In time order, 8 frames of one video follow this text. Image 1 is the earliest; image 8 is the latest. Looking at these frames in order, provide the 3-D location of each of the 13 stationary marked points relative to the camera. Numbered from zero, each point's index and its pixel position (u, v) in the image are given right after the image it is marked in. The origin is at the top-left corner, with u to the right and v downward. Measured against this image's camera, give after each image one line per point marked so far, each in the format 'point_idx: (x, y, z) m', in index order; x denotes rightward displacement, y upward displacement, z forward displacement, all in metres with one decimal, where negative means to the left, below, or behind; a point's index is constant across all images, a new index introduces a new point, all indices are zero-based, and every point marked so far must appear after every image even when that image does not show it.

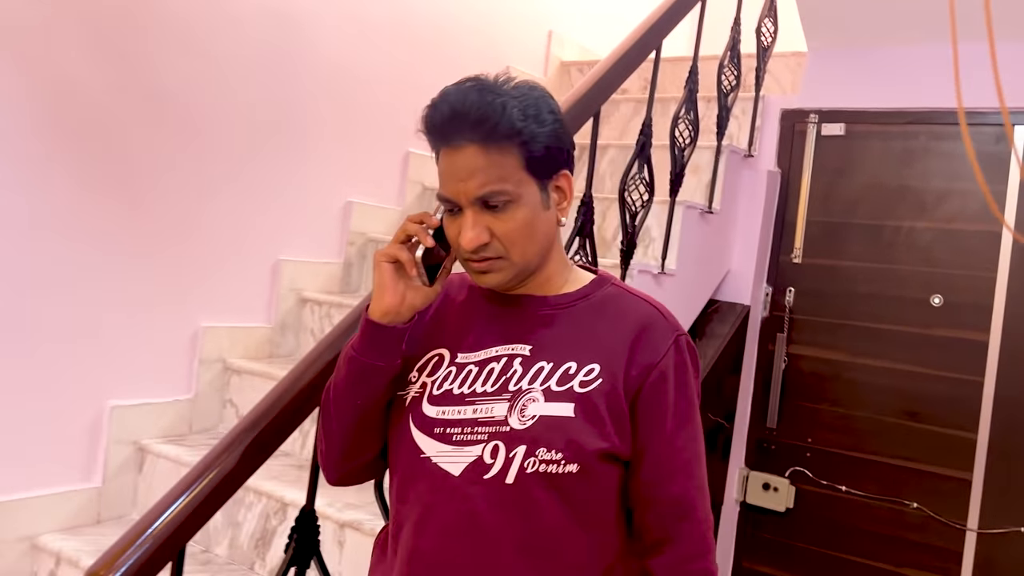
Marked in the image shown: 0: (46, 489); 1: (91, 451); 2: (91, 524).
0: (-0.9, -0.4, +1.6) m
1: (-0.8, -0.3, +1.7) m
2: (-0.8, -0.5, +1.7) m
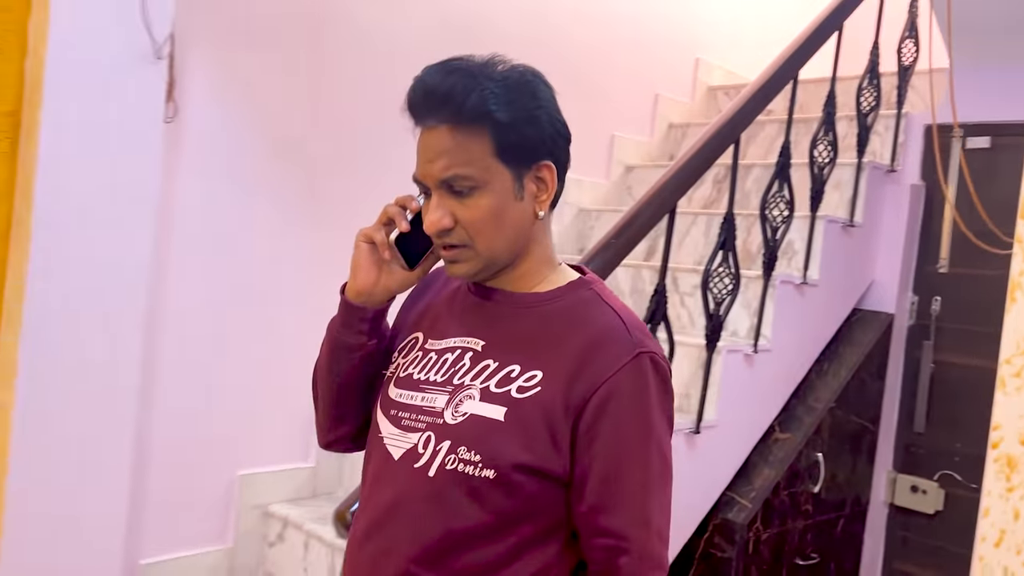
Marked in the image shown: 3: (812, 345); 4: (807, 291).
0: (-0.6, -0.4, +1.9) m
1: (-0.5, -0.3, +2.0) m
2: (-0.5, -0.5, +2.0) m
3: (+0.7, -0.1, +2.0) m
4: (+0.7, 0.0, +2.0) m
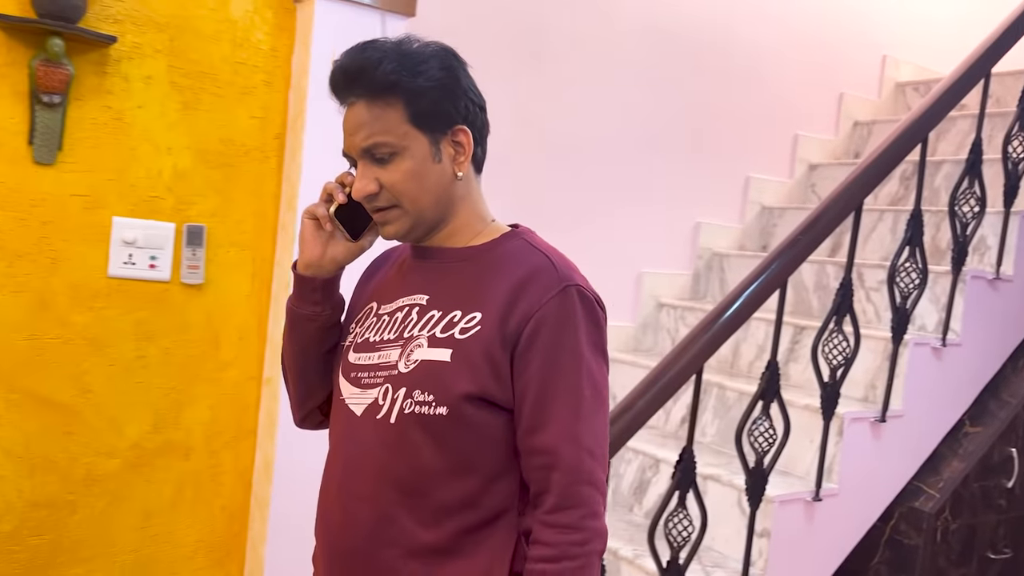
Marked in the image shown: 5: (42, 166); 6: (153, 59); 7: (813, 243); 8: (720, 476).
0: (-0.1, -0.4, +2.2) m
1: (0.0, -0.3, +2.2) m
2: (0.0, -0.5, +2.2) m
3: (+1.2, -0.1, +2.0) m
4: (+1.1, 0.0, +2.0) m
5: (-0.9, +0.2, +1.6) m
6: (-0.7, +0.4, +1.7) m
7: (+0.6, +0.1, +1.6) m
8: (+0.4, -0.4, +1.8) m
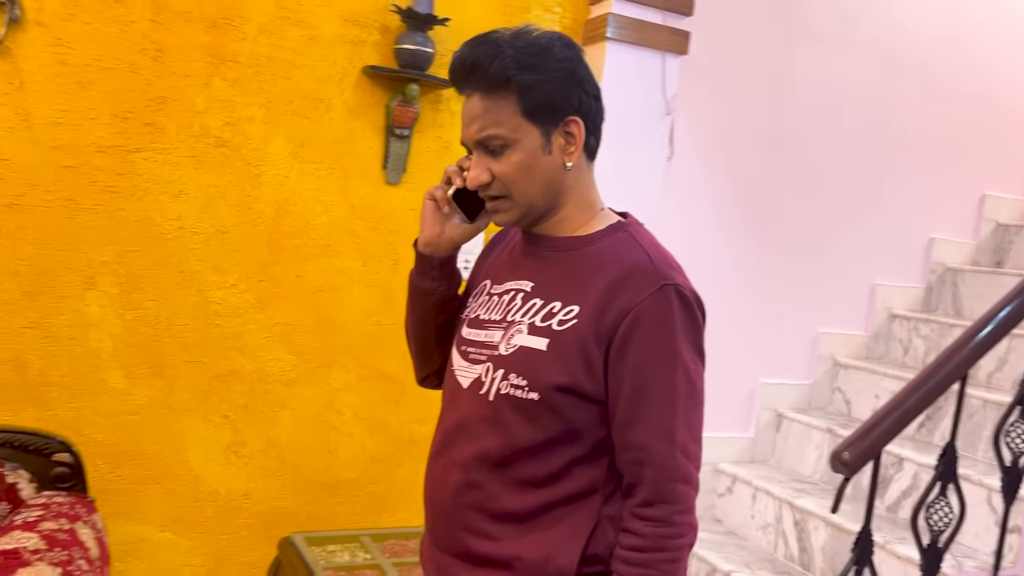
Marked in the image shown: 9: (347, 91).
0: (+0.6, -0.4, +2.4) m
1: (+0.7, -0.3, +2.5) m
2: (+0.7, -0.5, +2.5) m
3: (+1.8, -0.2, +2.0) m
4: (+1.8, 0.0, +2.0) m
5: (-0.3, +0.2, +2.0) m
6: (-0.1, +0.4, +2.0) m
7: (+1.1, +0.1, +1.7) m
8: (+1.0, -0.4, +2.0) m
9: (-0.4, +0.4, +1.9) m
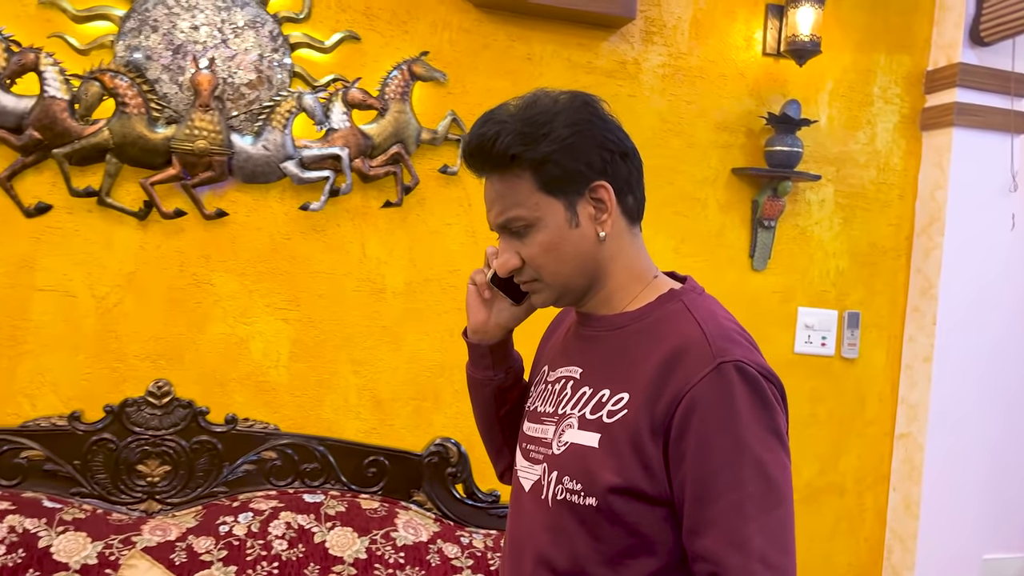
0: (+1.5, -0.6, +2.4) m
1: (+1.6, -0.5, +2.5) m
2: (+1.6, -0.7, +2.5) m
3: (+2.7, -0.3, +1.9) m
4: (+2.6, -0.2, +1.9) m
5: (+0.6, 0.0, +2.2) m
6: (+0.8, +0.3, +2.2) m
7: (+2.0, -0.1, +1.7) m
8: (+1.9, -0.6, +1.9) m
9: (+0.5, +0.2, +2.1) m
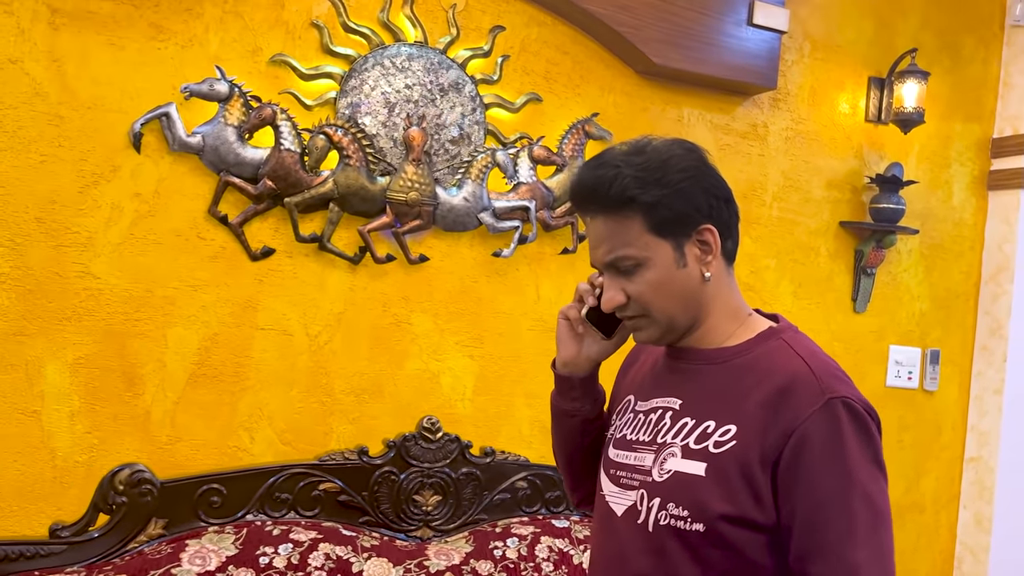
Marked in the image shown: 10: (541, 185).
0: (+1.8, -0.7, +2.8) m
1: (+1.9, -0.7, +2.8) m
2: (+1.9, -0.8, +2.8) m
3: (+3.0, -0.4, +2.4) m
4: (+3.0, -0.3, +2.4) m
5: (+1.0, -0.1, +2.4) m
6: (+1.2, +0.1, +2.5) m
7: (+2.4, -0.2, +2.1) m
8: (+2.3, -0.7, +2.3) m
9: (+0.9, +0.1, +2.4) m
10: (+0.1, +0.2, +2.0) m
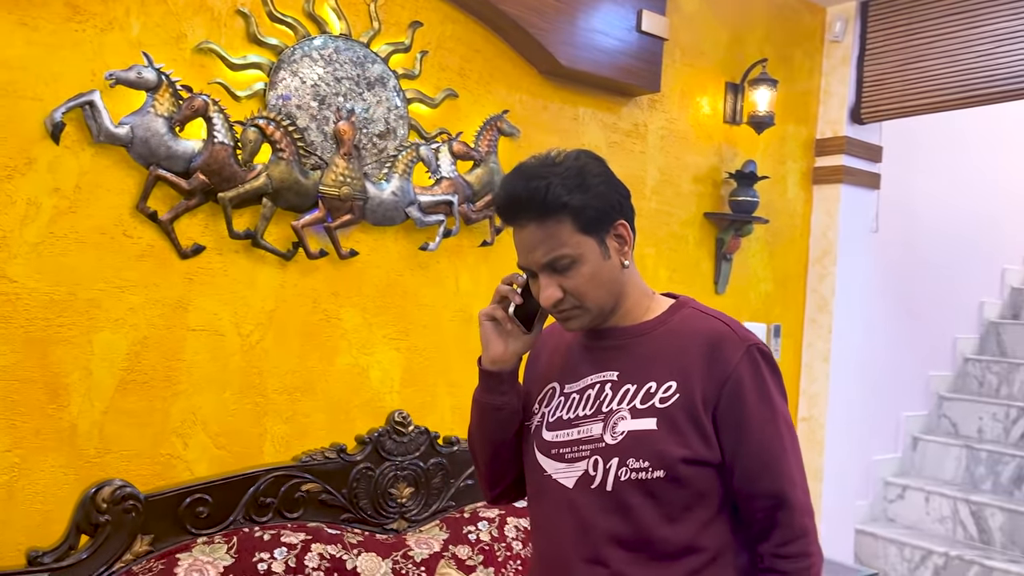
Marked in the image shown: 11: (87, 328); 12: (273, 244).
0: (+1.4, -0.6, +3.3) m
1: (+1.5, -0.6, +3.3) m
2: (+1.5, -0.7, +3.3) m
3: (+2.7, -0.3, +3.2) m
4: (+2.6, -0.2, +3.2) m
5: (+0.6, 0.0, +2.7) m
6: (+0.8, +0.2, +2.8) m
7: (+2.1, -0.1, +2.8) m
8: (+2.0, -0.6, +2.9) m
9: (+0.6, +0.2, +2.6) m
10: (-0.1, +0.3, +2.1) m
11: (-0.8, -0.1, +1.6) m
12: (-0.5, +0.1, +1.8) m
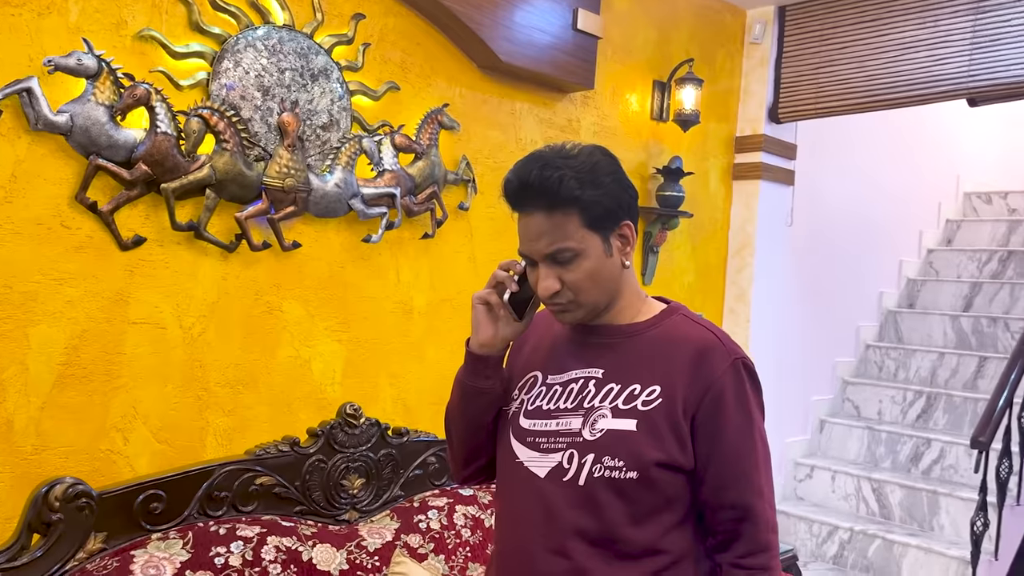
0: (+1.1, -0.6, +3.5) m
1: (+1.2, -0.5, +3.5) m
2: (+1.2, -0.7, +3.5) m
3: (+2.4, -0.3, +3.5) m
4: (+2.4, -0.2, +3.5) m
5: (+0.4, 0.0, +2.8) m
6: (+0.6, +0.2, +2.9) m
7: (+1.9, -0.1, +3.0) m
8: (+1.7, -0.6, +3.2) m
9: (+0.4, +0.2, +2.7) m
10: (-0.3, +0.3, +2.1) m
11: (-0.9, -0.1, +1.6) m
12: (-0.6, +0.1, +1.8) m
